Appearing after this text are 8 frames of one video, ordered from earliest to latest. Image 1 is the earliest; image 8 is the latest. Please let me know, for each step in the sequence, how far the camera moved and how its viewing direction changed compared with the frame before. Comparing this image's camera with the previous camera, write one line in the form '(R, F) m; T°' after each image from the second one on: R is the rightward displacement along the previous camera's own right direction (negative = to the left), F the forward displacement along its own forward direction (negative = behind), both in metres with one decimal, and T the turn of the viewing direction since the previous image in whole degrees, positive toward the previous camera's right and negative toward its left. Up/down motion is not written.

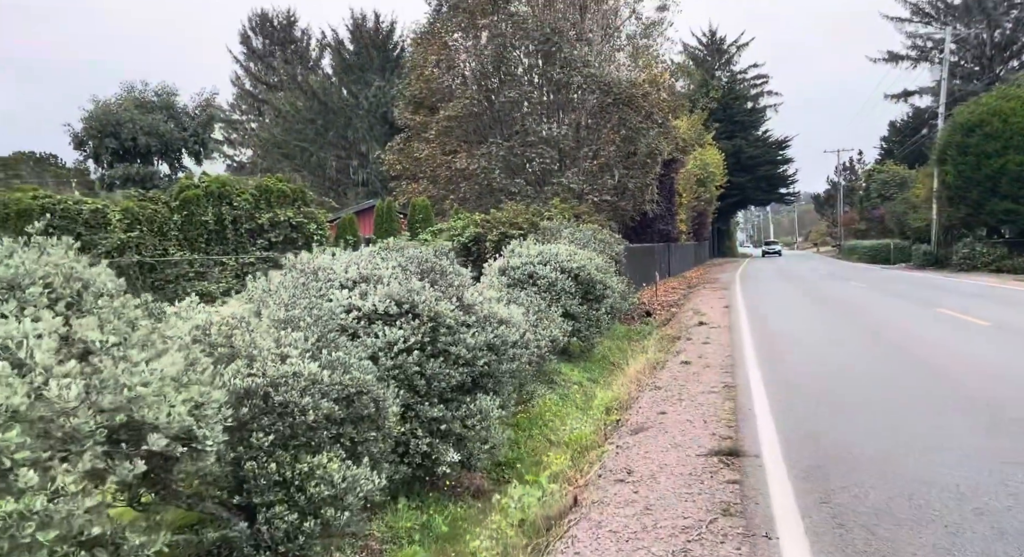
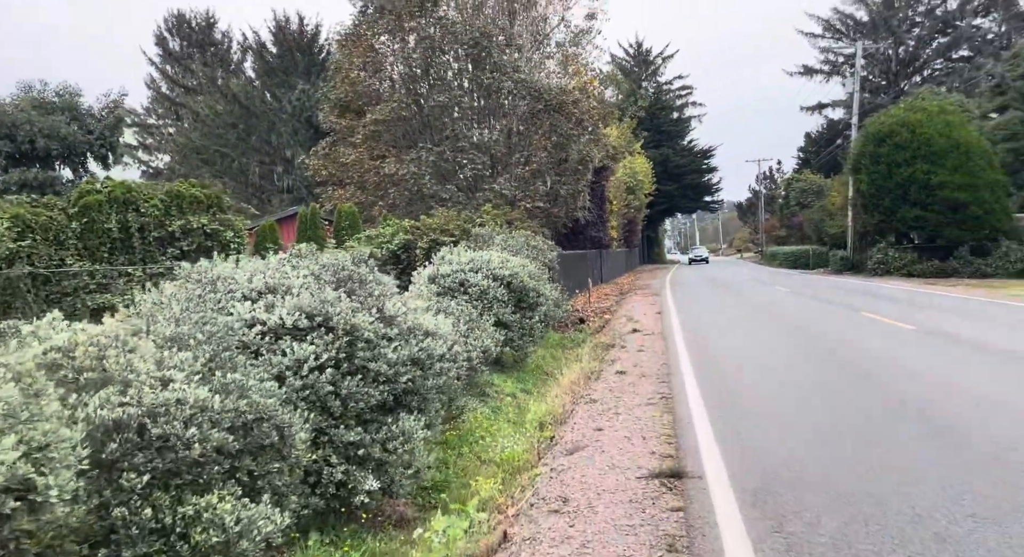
(+0.1, +0.4) m; +5°
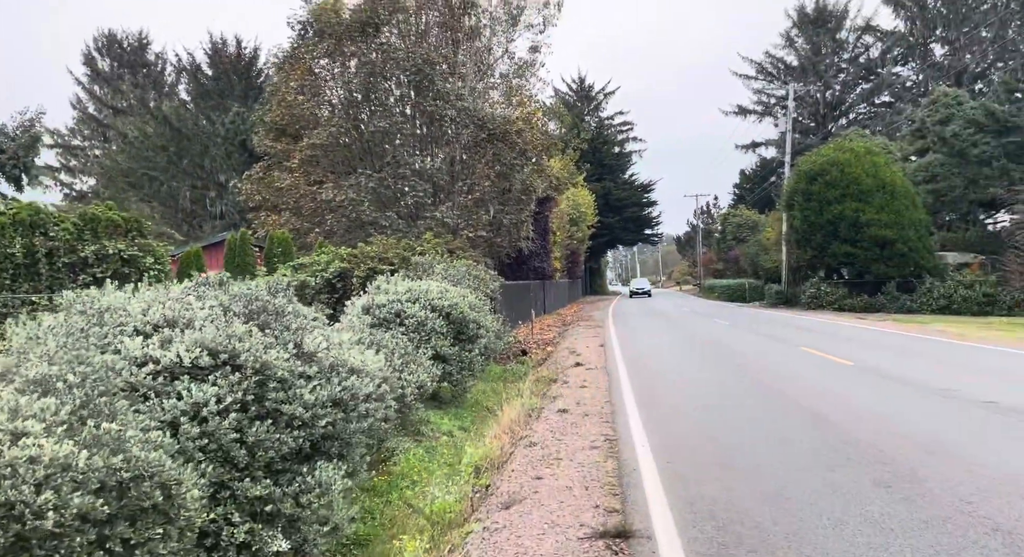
(+0.1, +0.5) m; +4°
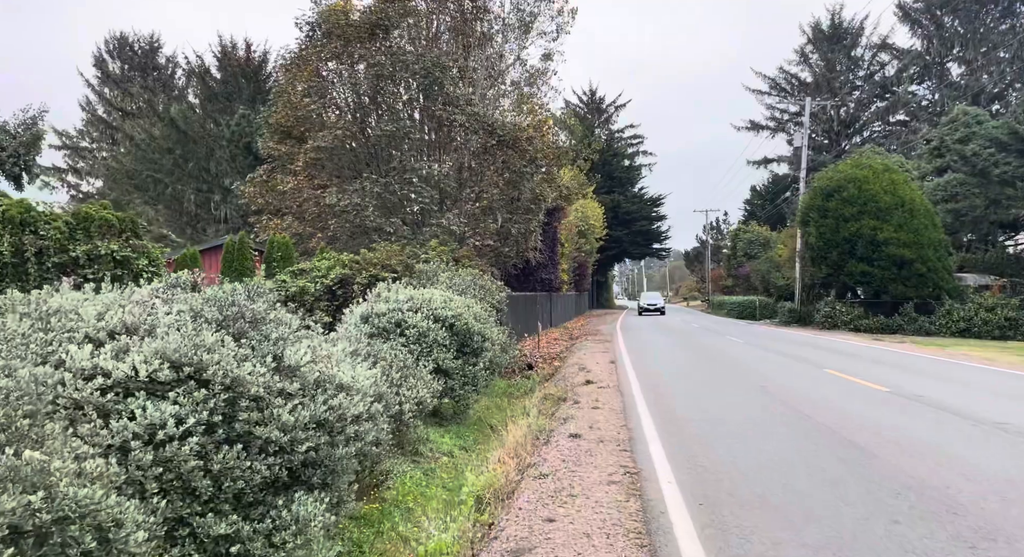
(0.0, +0.6) m; 0°
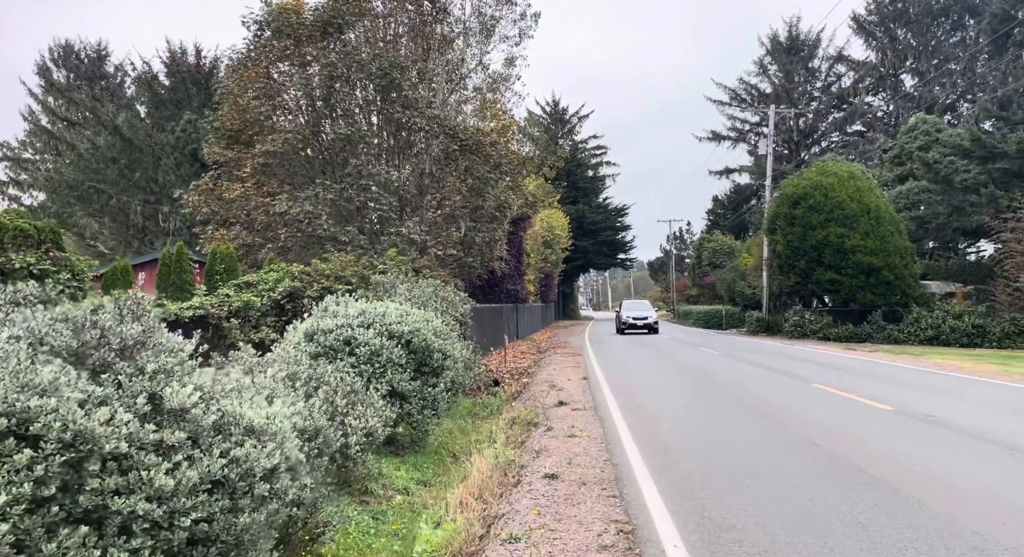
(0.0, +1.1) m; +3°
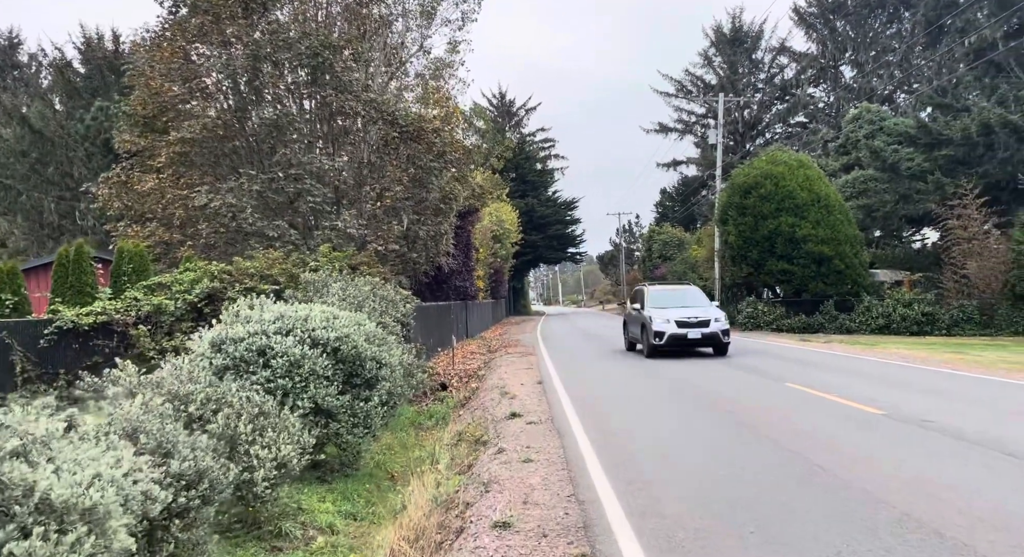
(+0.1, +1.3) m; +4°
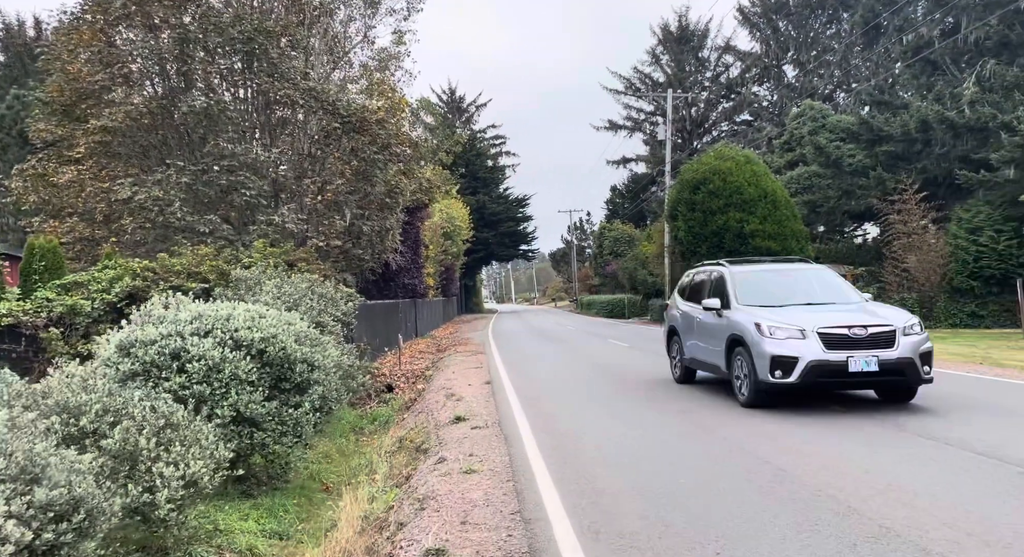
(+0.1, +0.6) m; +4°
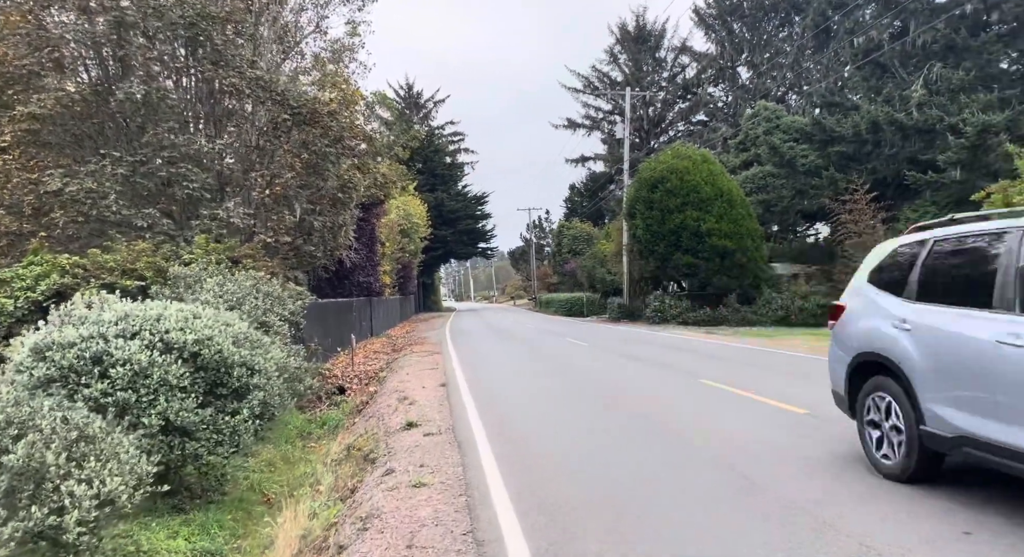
(0.0, +0.4) m; +3°
